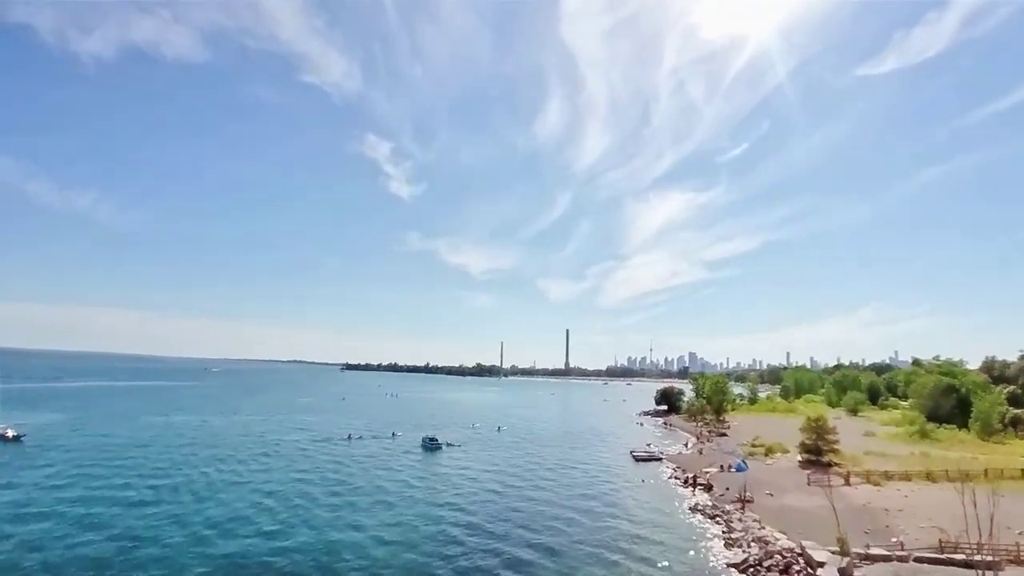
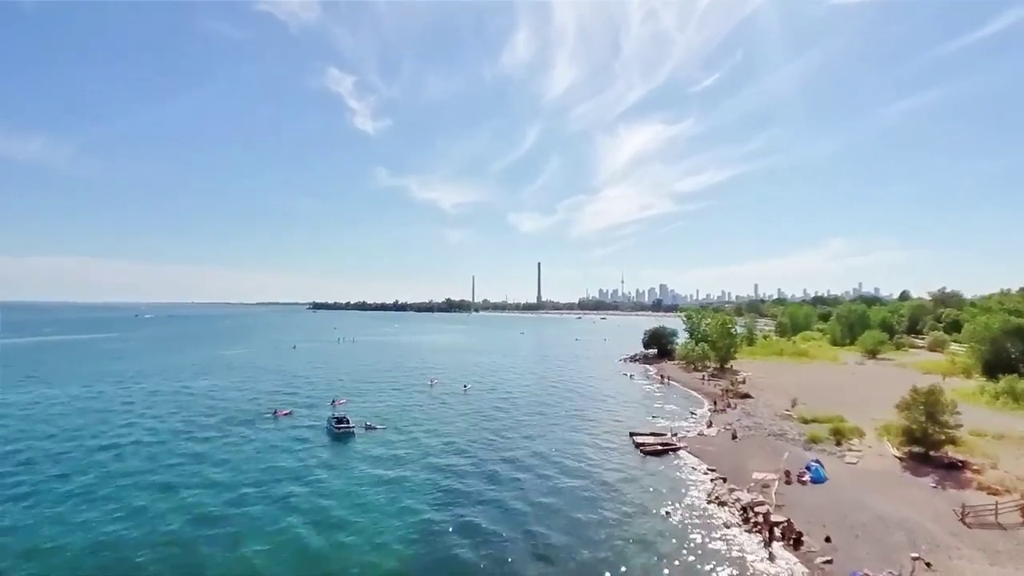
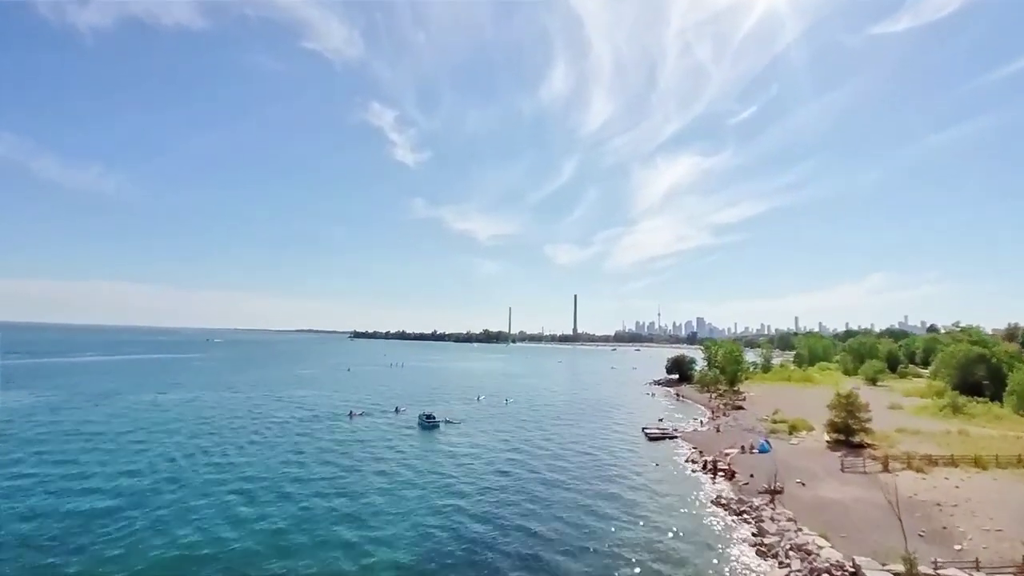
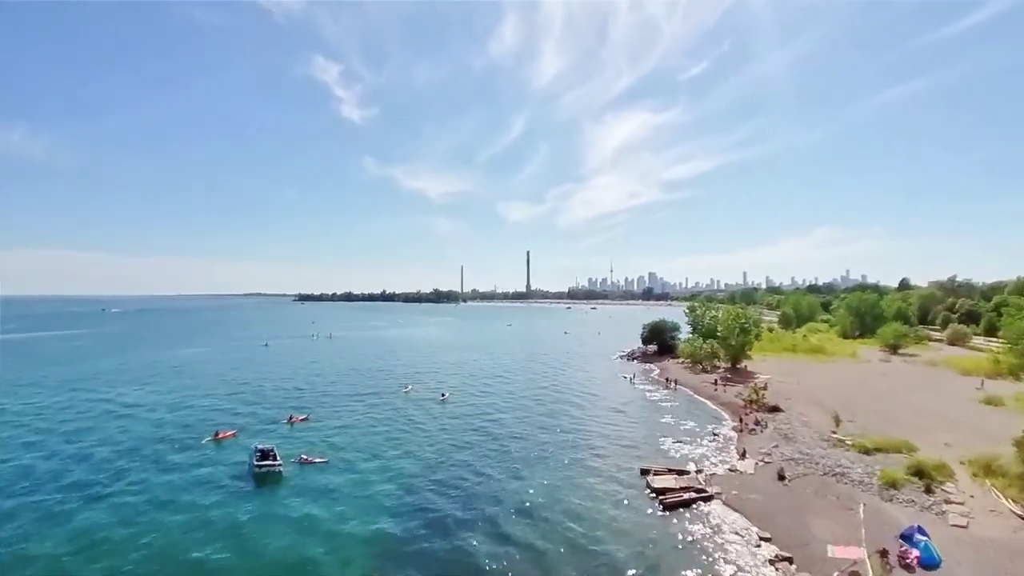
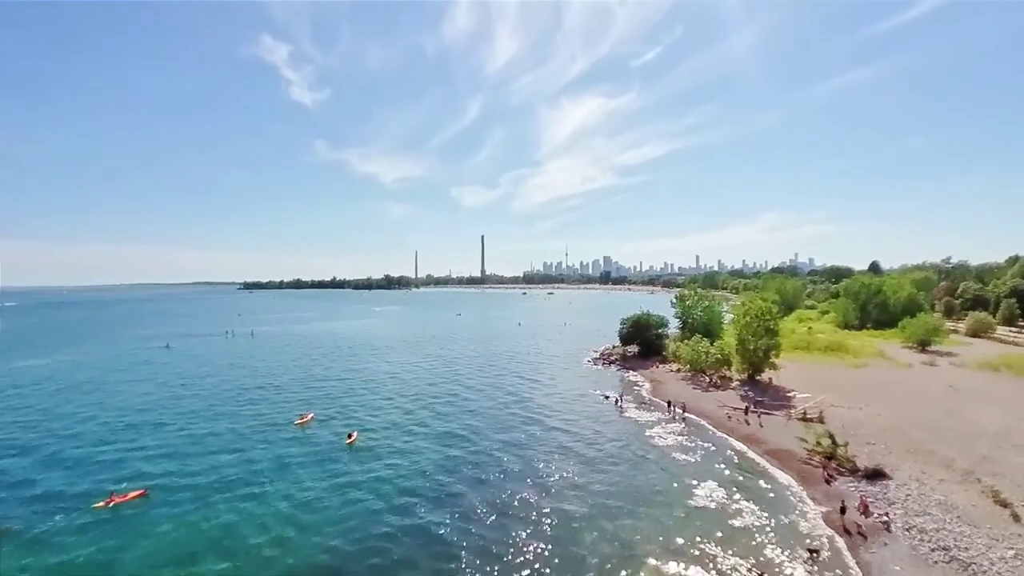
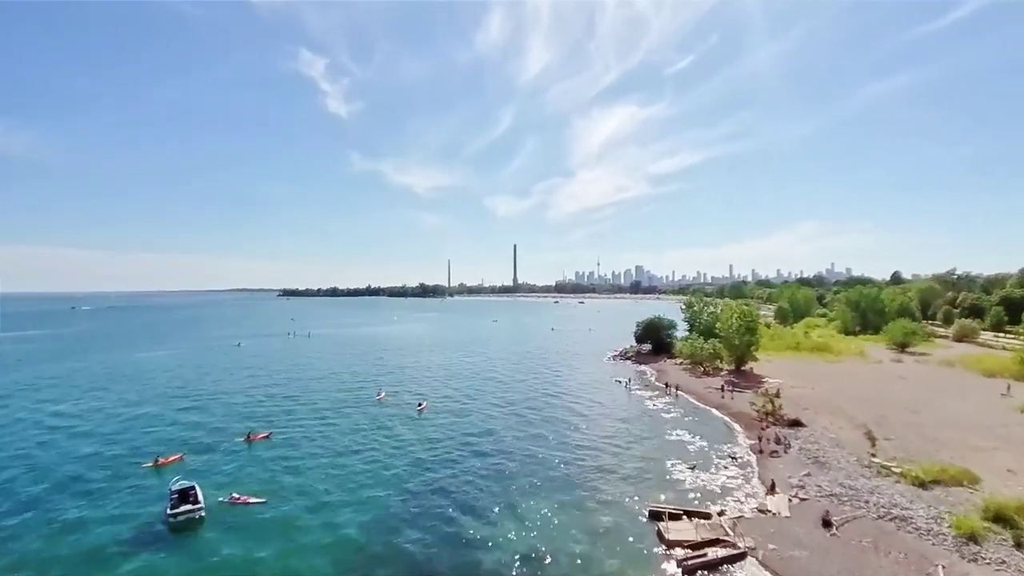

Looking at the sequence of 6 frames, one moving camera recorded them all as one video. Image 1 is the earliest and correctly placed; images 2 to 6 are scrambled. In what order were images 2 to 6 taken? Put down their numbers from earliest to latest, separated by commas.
3, 2, 4, 6, 5
